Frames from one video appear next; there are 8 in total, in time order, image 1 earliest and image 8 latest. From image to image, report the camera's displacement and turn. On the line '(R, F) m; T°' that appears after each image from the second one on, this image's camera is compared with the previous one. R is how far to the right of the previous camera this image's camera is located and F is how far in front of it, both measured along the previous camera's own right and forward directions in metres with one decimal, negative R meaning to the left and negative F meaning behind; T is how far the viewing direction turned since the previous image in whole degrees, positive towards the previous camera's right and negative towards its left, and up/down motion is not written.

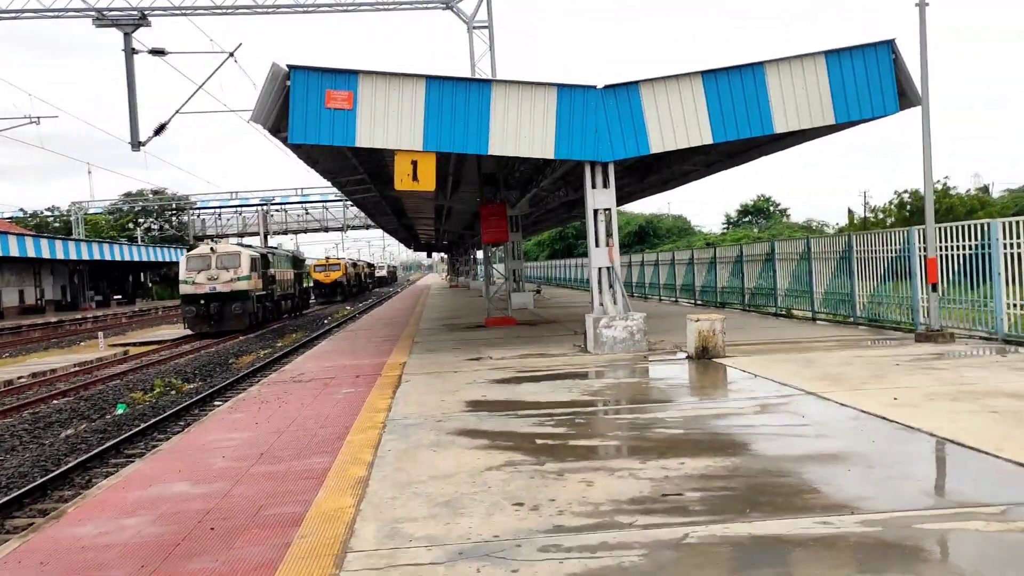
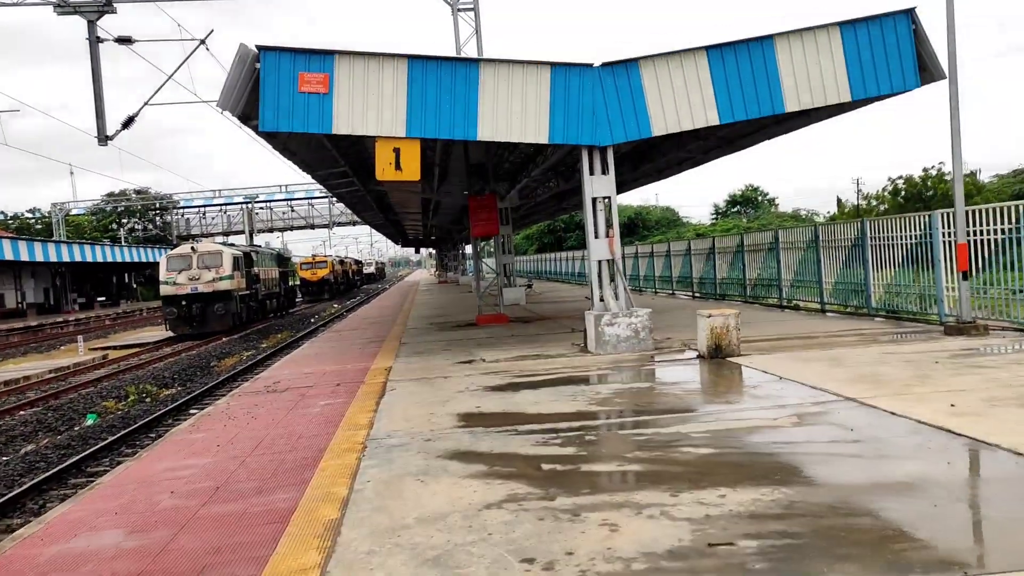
(-0.1, +1.0) m; +1°
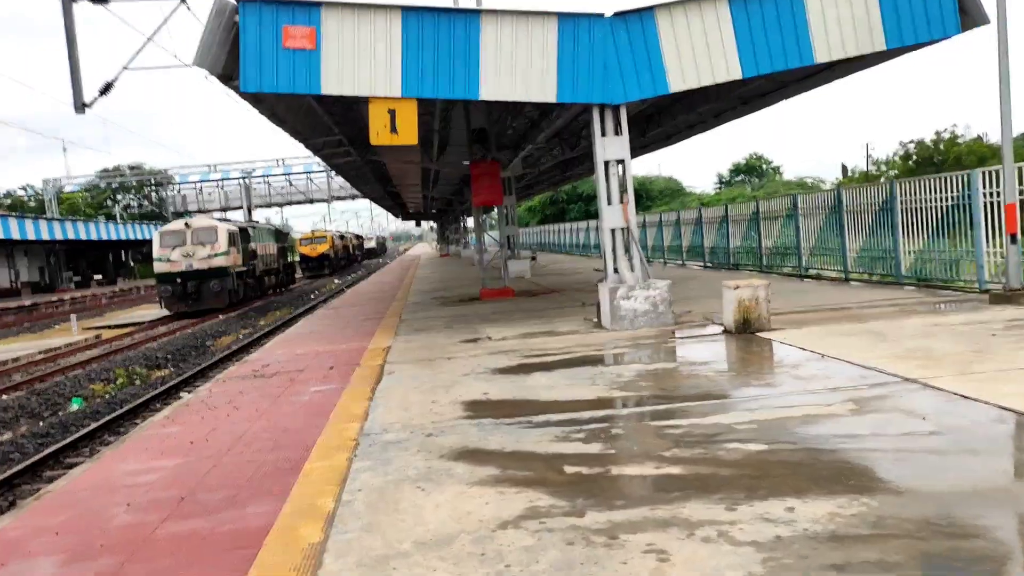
(-0.1, +0.8) m; 0°
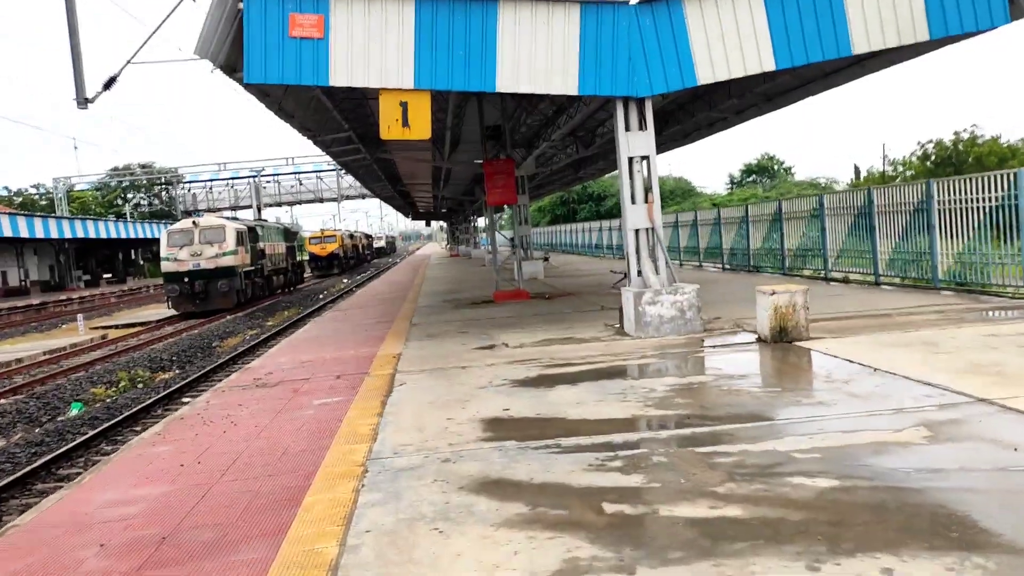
(-0.1, +0.6) m; -1°
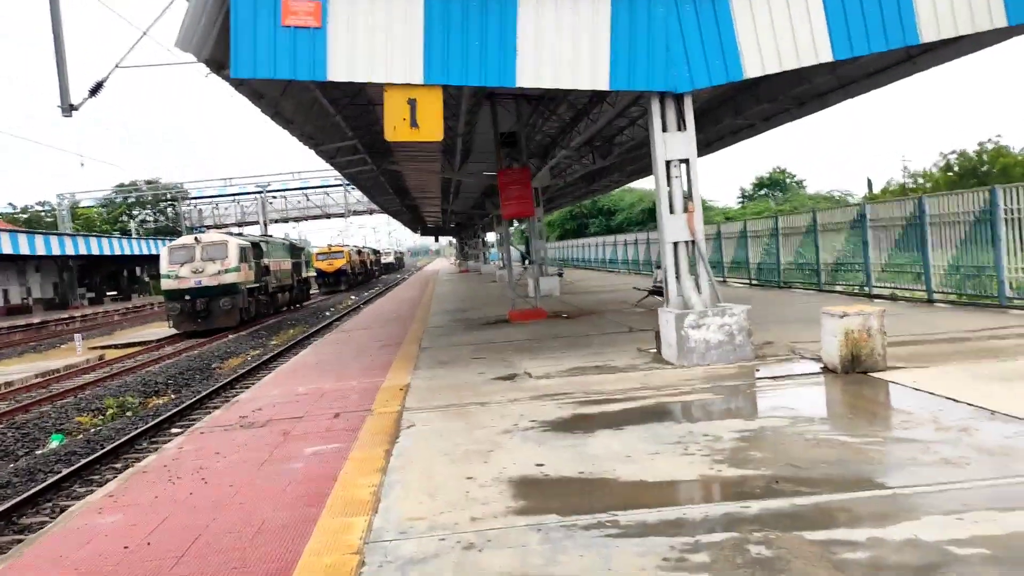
(-0.2, +1.2) m; -1°
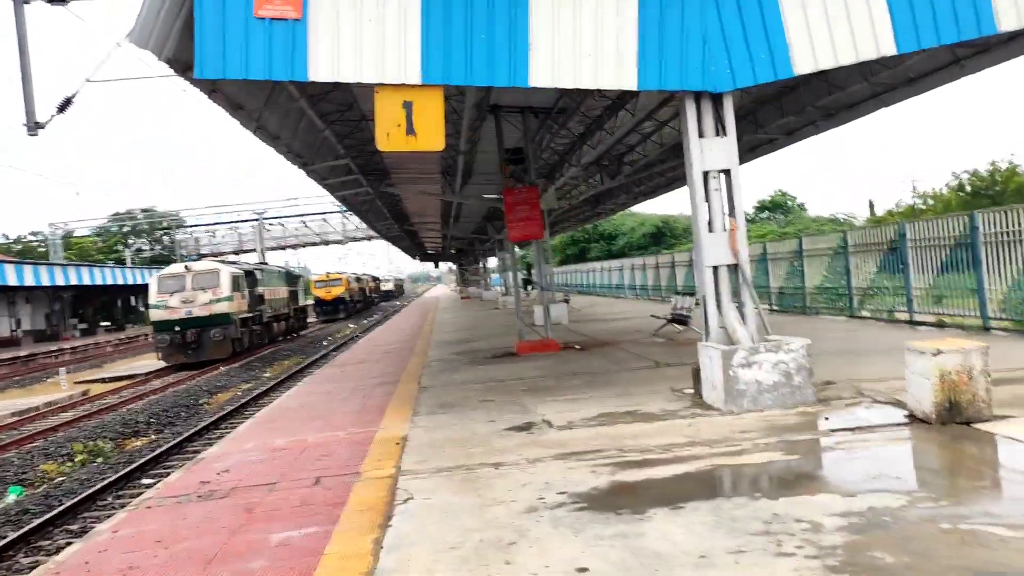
(-0.1, +1.3) m; 0°
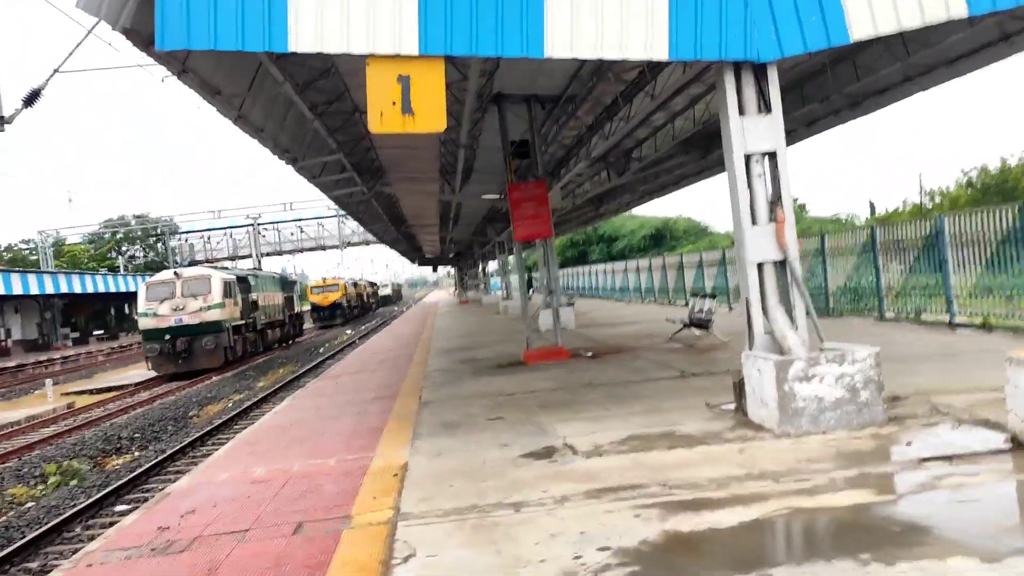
(-0.1, +1.1) m; 0°
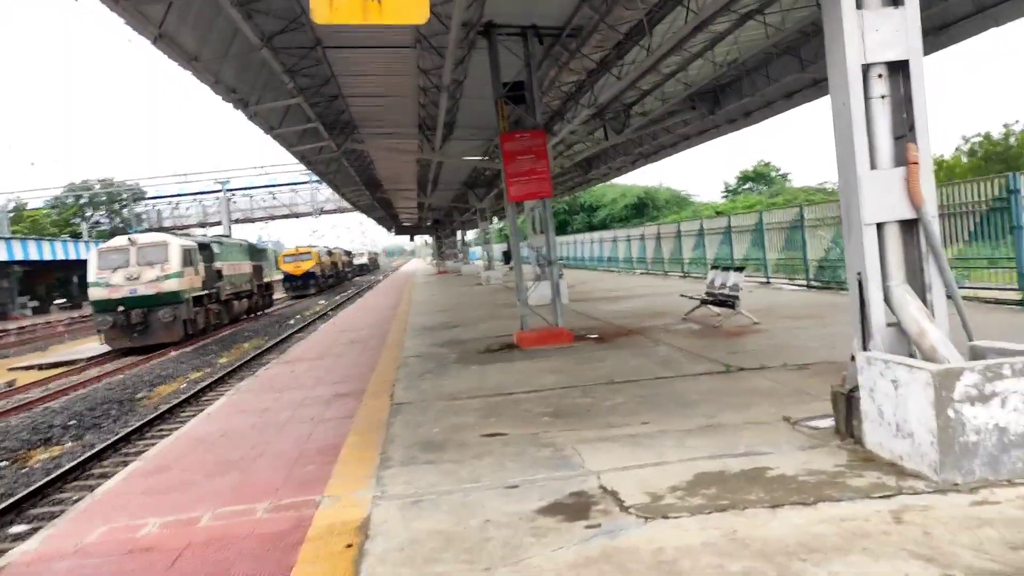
(-0.2, +2.2) m; +2°
